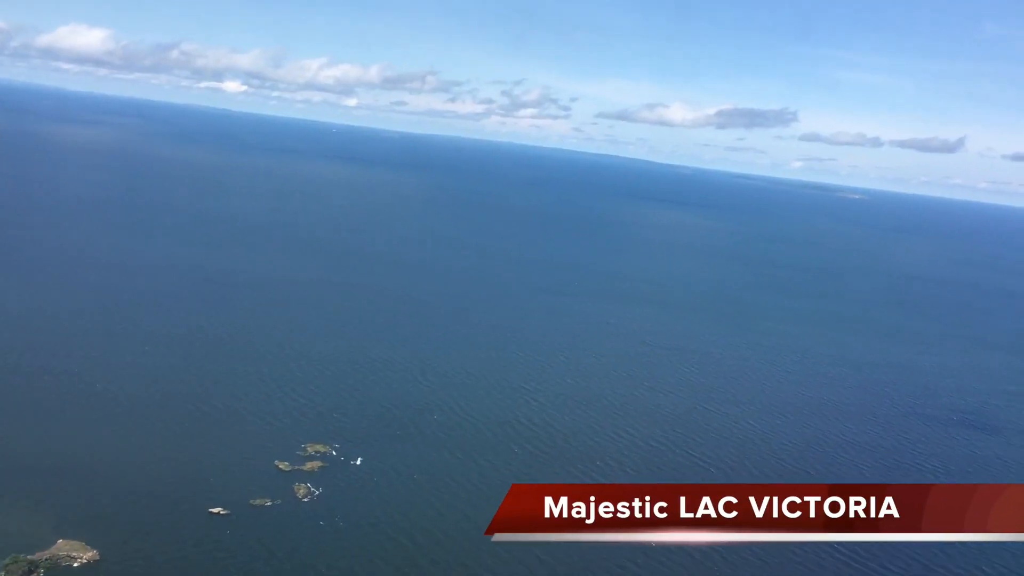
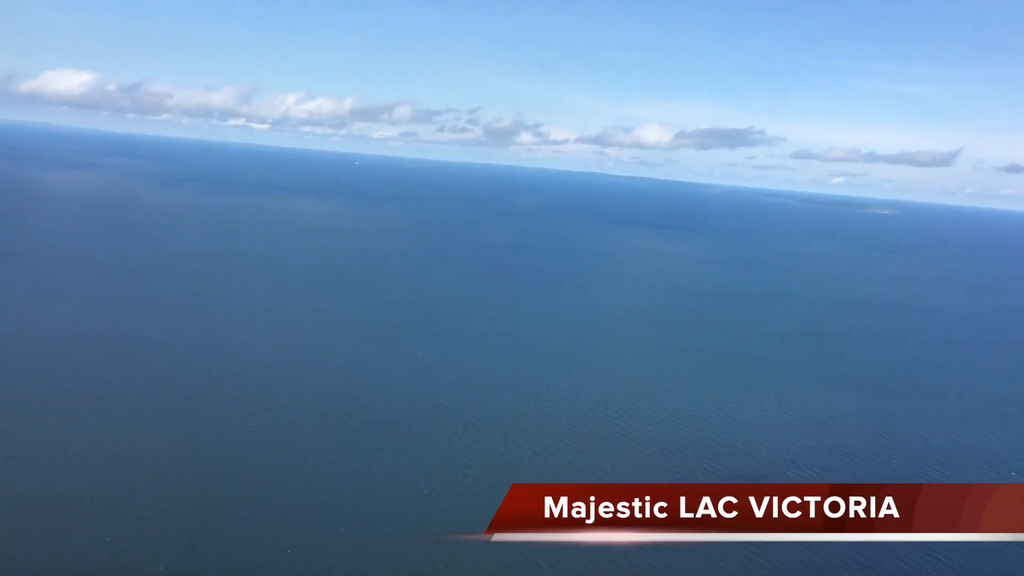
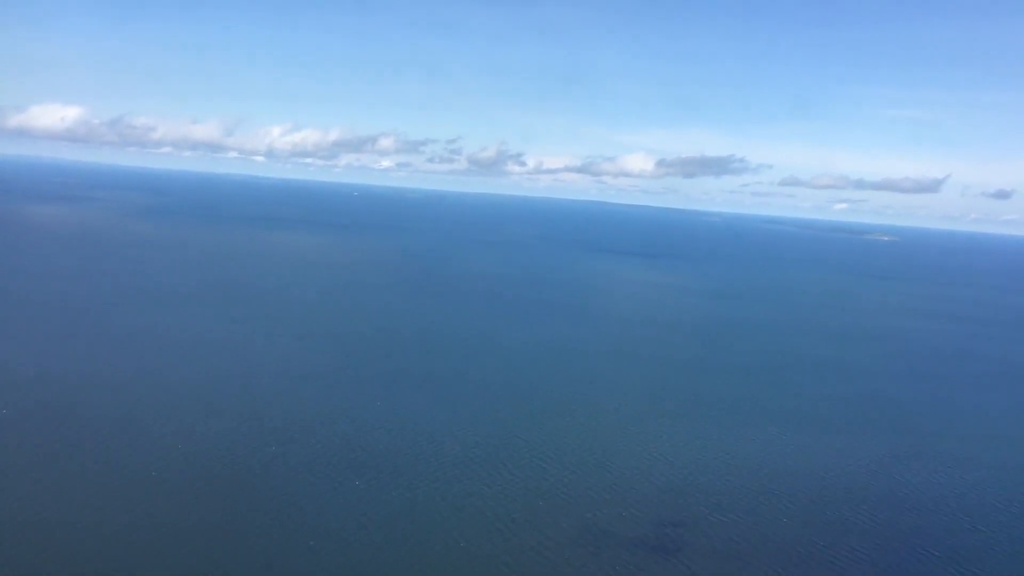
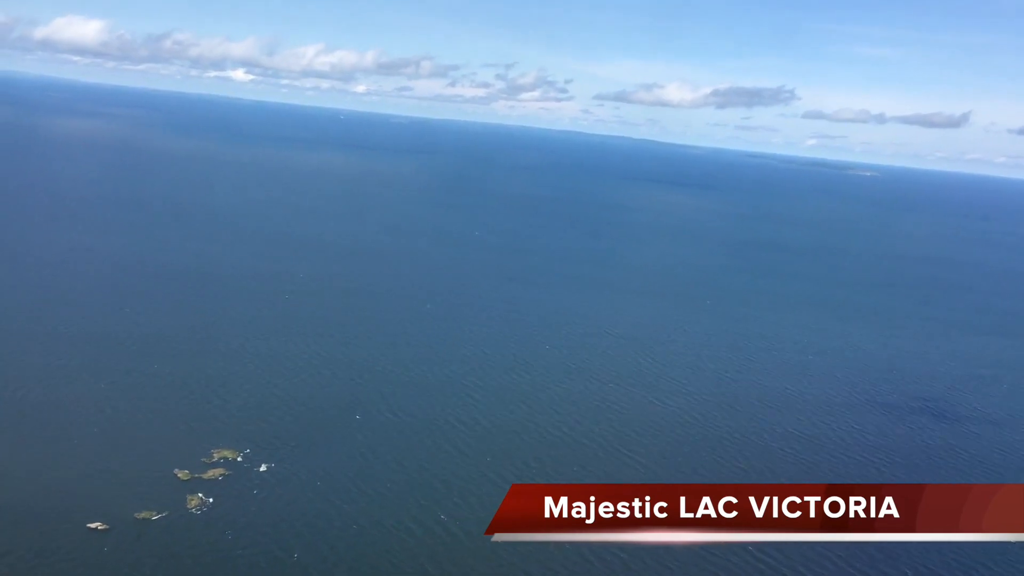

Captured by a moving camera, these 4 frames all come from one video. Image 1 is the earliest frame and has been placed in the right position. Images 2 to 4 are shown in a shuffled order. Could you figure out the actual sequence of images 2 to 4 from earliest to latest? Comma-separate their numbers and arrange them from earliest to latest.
4, 2, 3
